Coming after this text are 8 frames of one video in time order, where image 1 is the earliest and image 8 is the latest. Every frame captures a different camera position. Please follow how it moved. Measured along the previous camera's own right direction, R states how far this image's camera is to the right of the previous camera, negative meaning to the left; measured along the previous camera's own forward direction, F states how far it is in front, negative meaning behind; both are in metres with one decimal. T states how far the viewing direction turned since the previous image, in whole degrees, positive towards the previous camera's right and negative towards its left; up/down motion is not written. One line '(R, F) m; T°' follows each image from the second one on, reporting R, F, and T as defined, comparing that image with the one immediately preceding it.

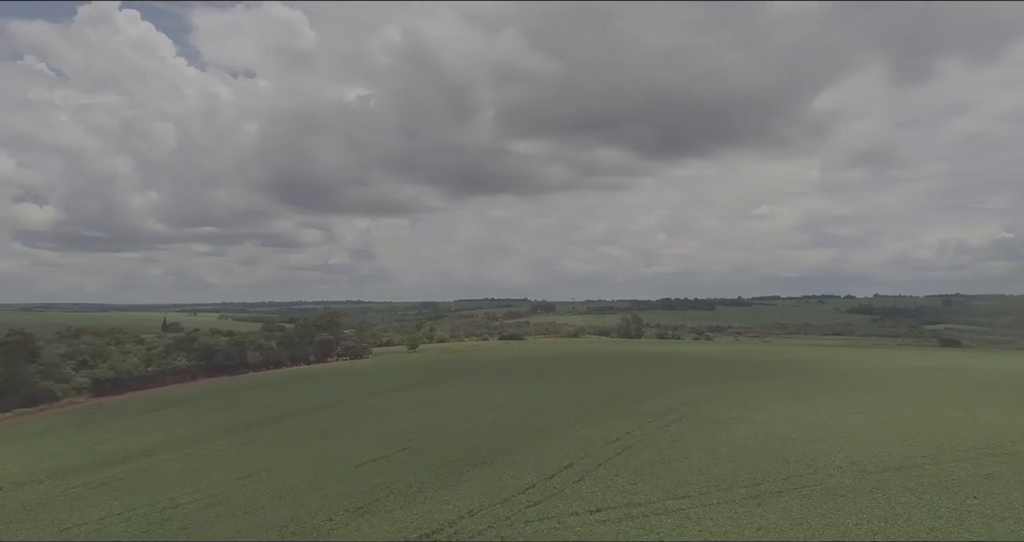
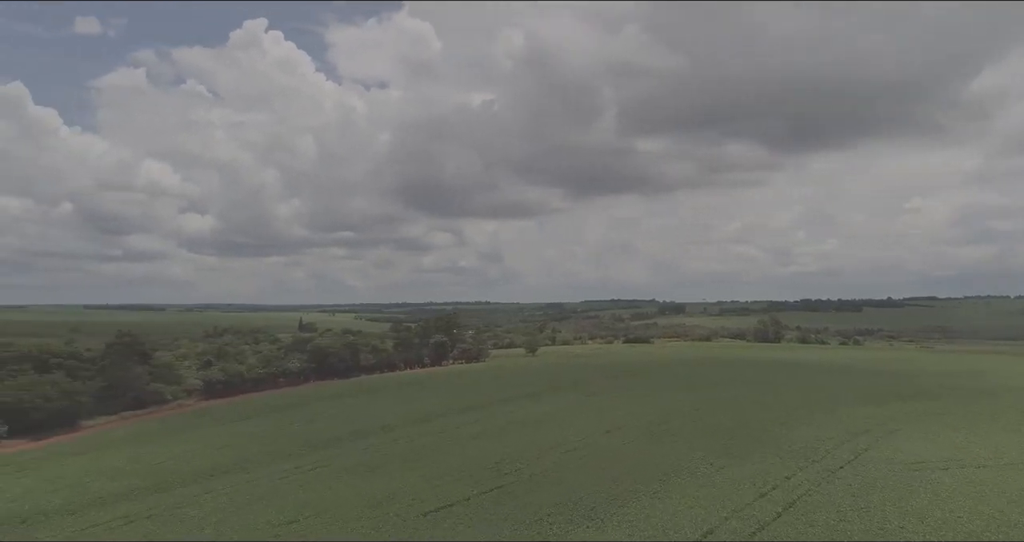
(+0.4, +7.0) m; -10°
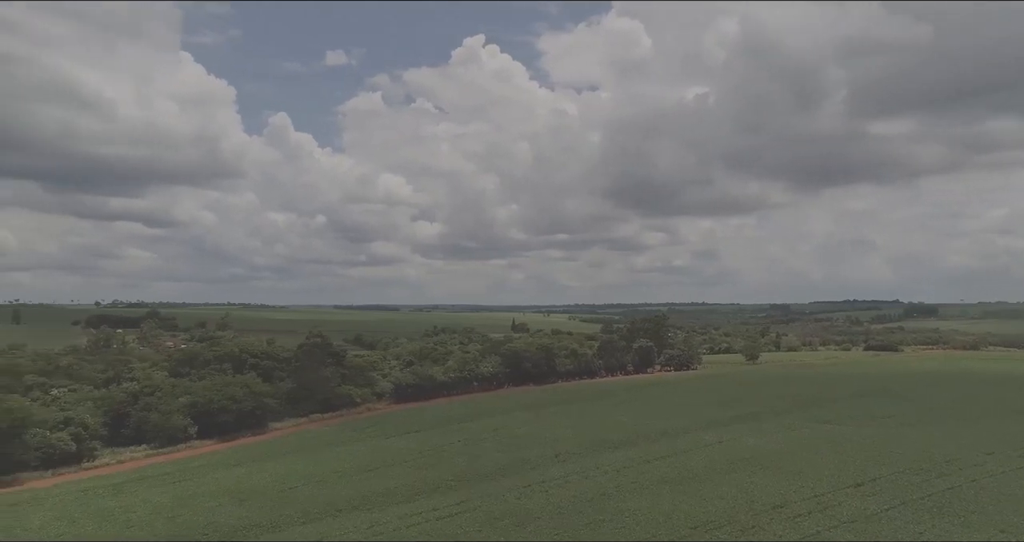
(+0.5, +7.8) m; -17°
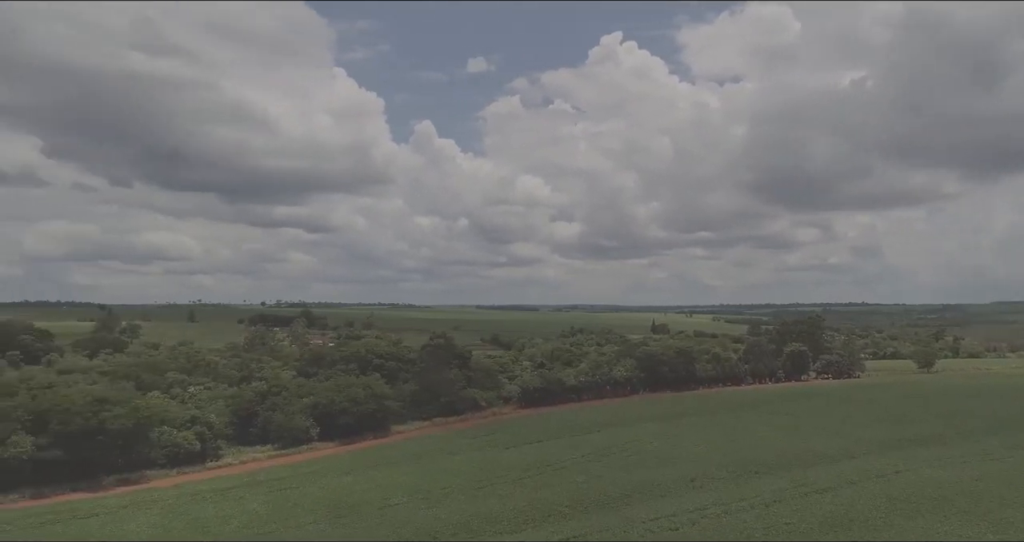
(+0.6, +3.8) m; -11°
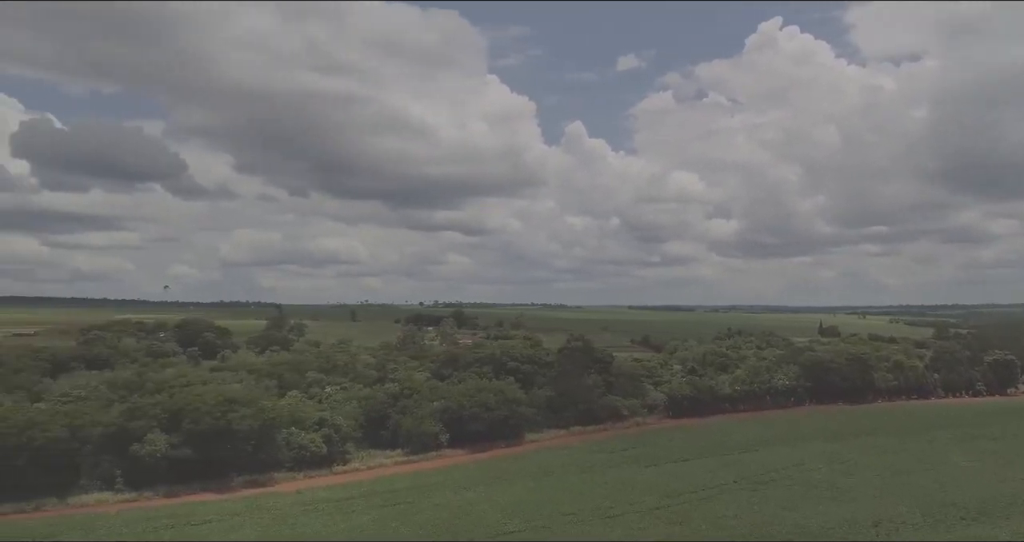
(+0.7, +3.7) m; -12°
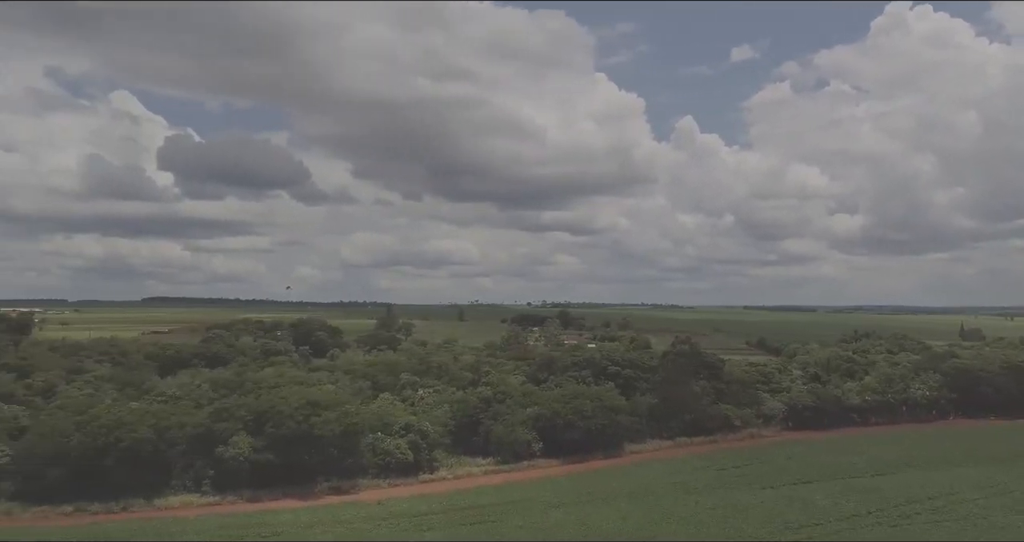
(+0.7, +2.8) m; -9°
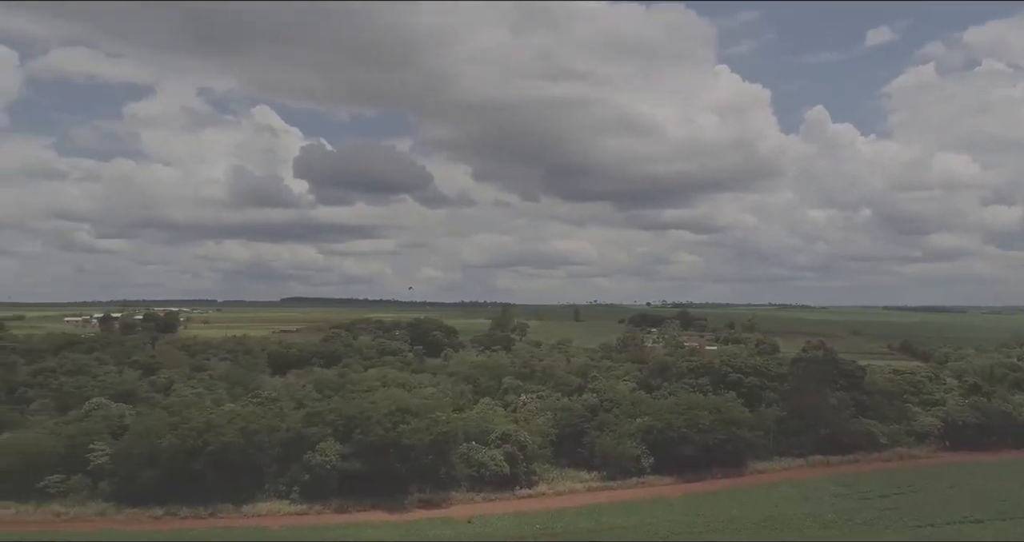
(+0.7, +3.1) m; -10°
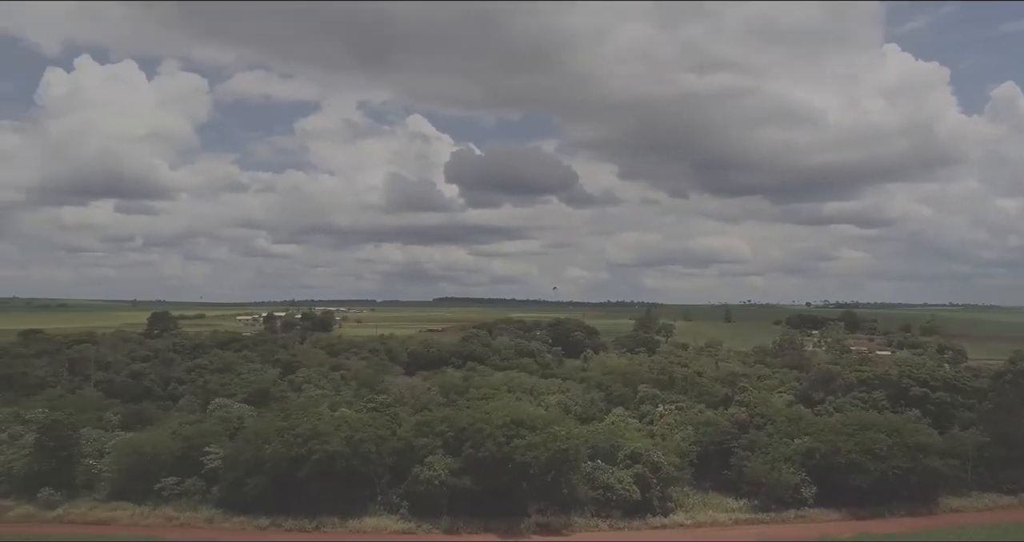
(+0.7, +3.7) m; -12°
